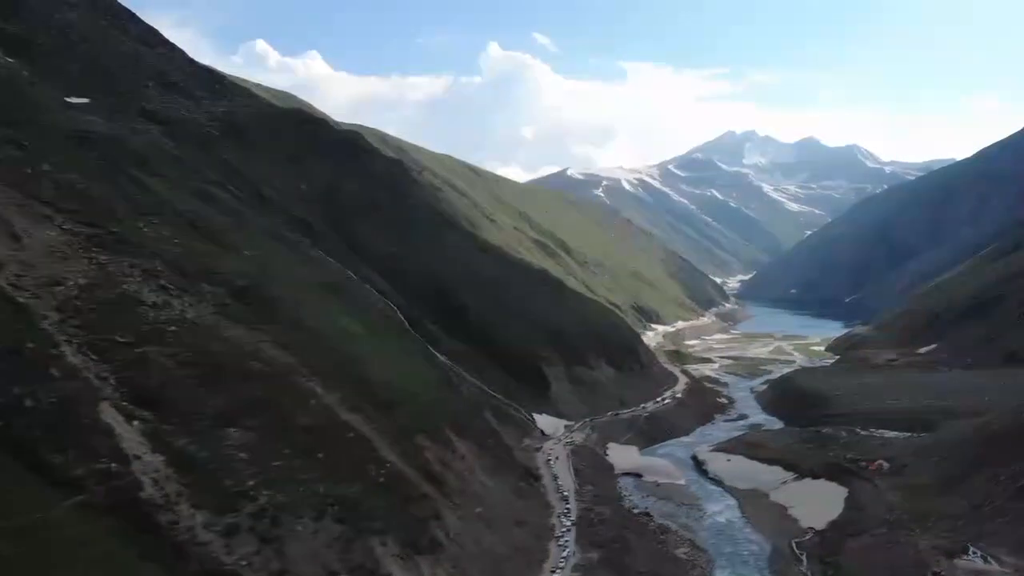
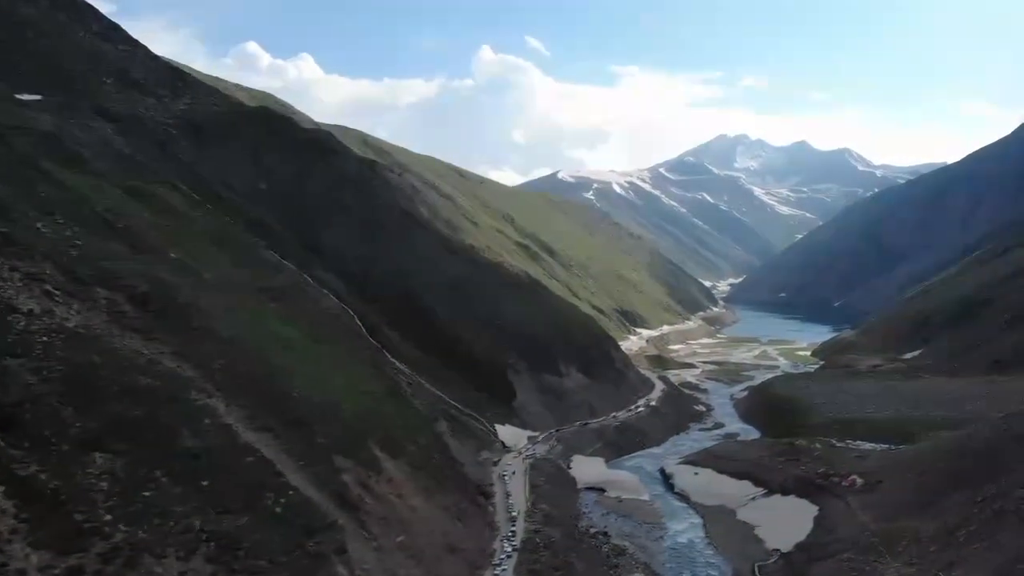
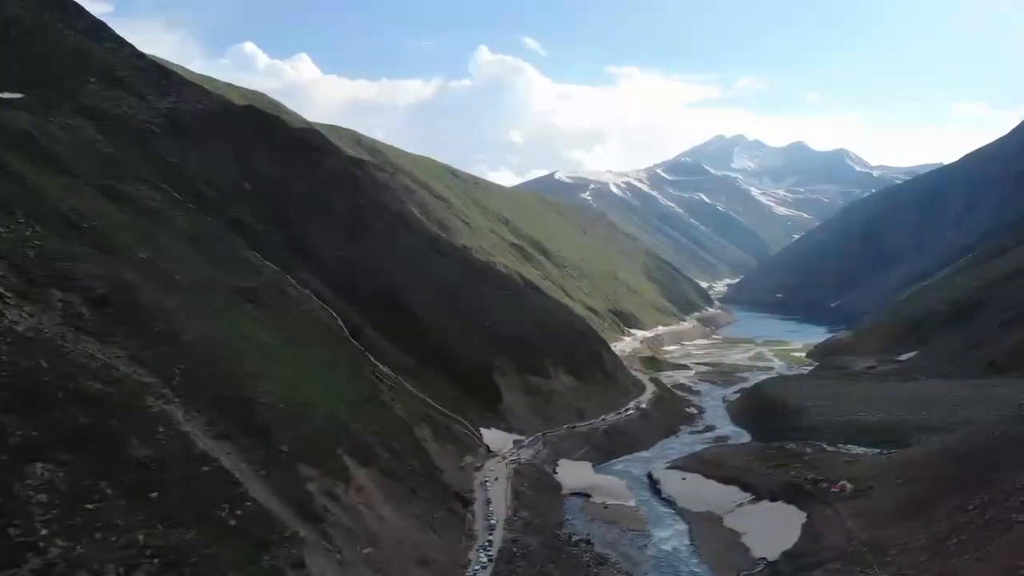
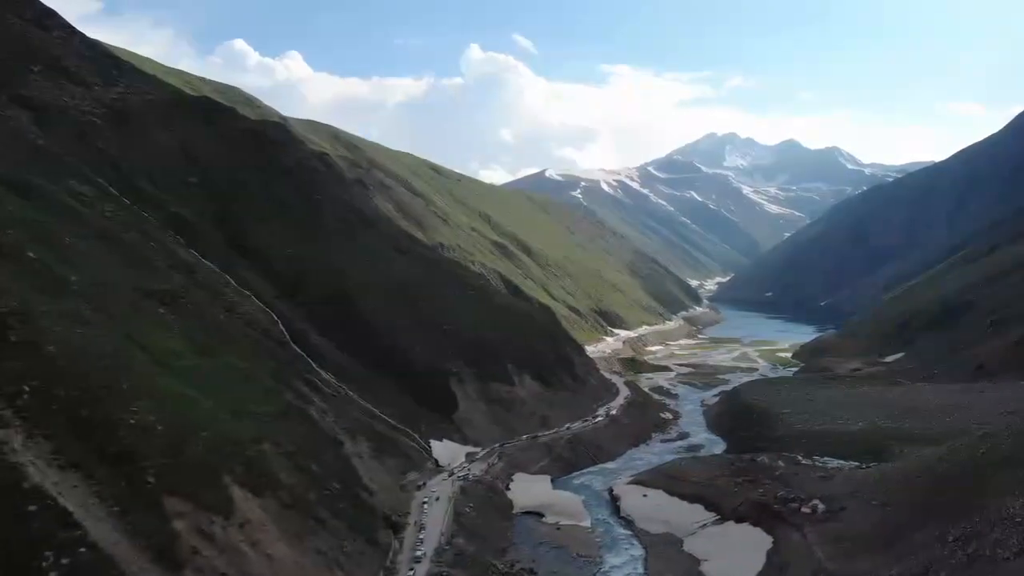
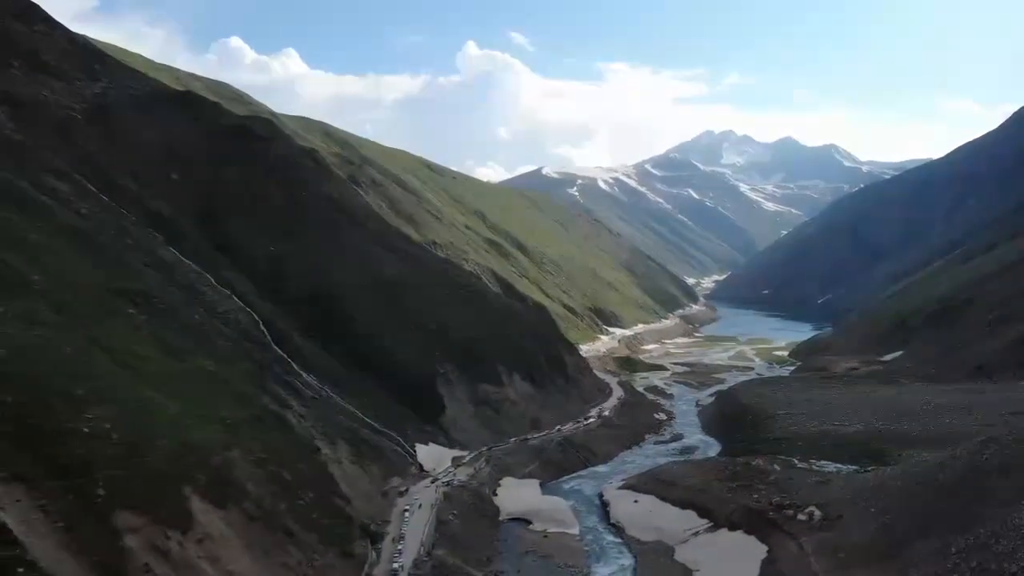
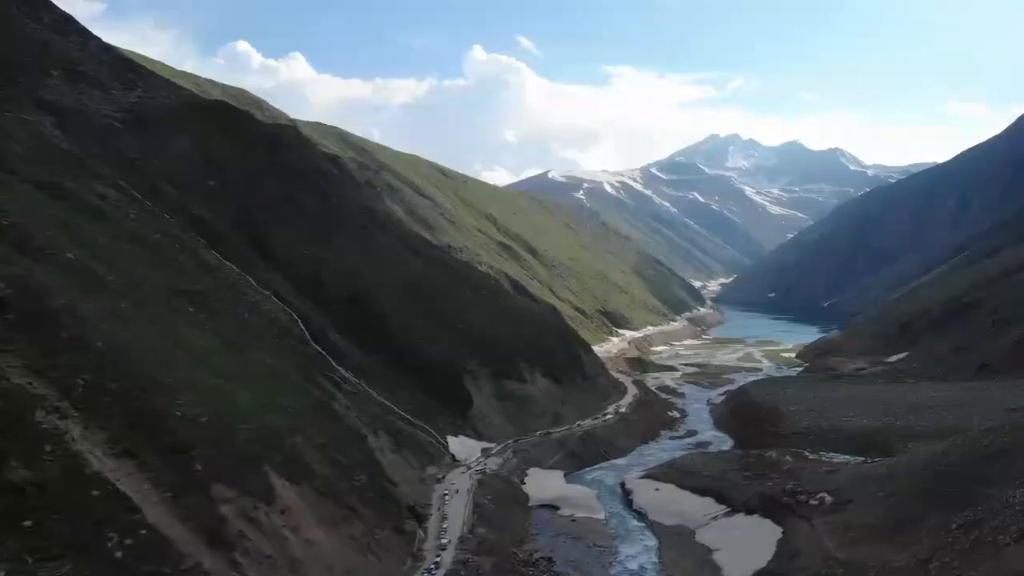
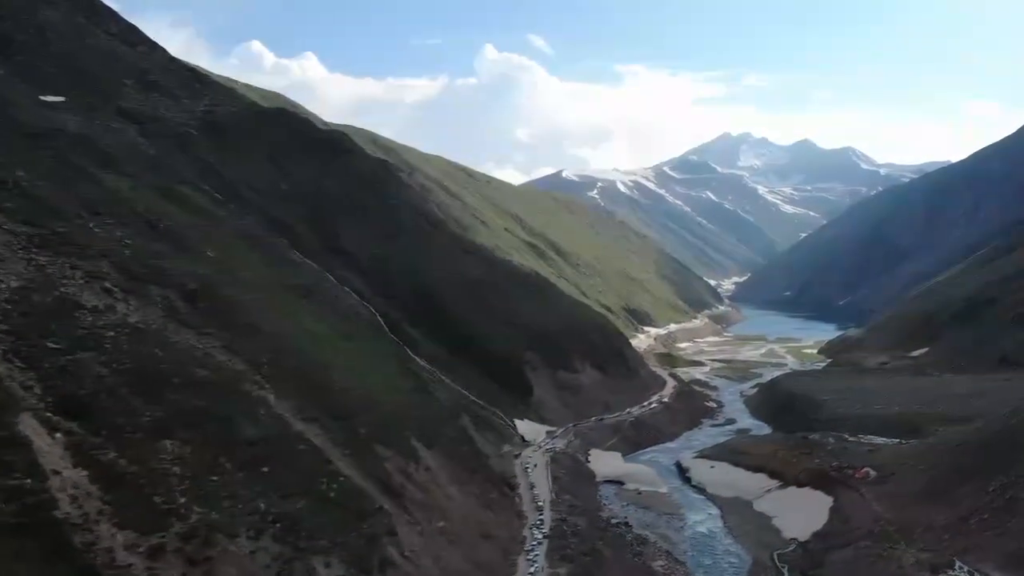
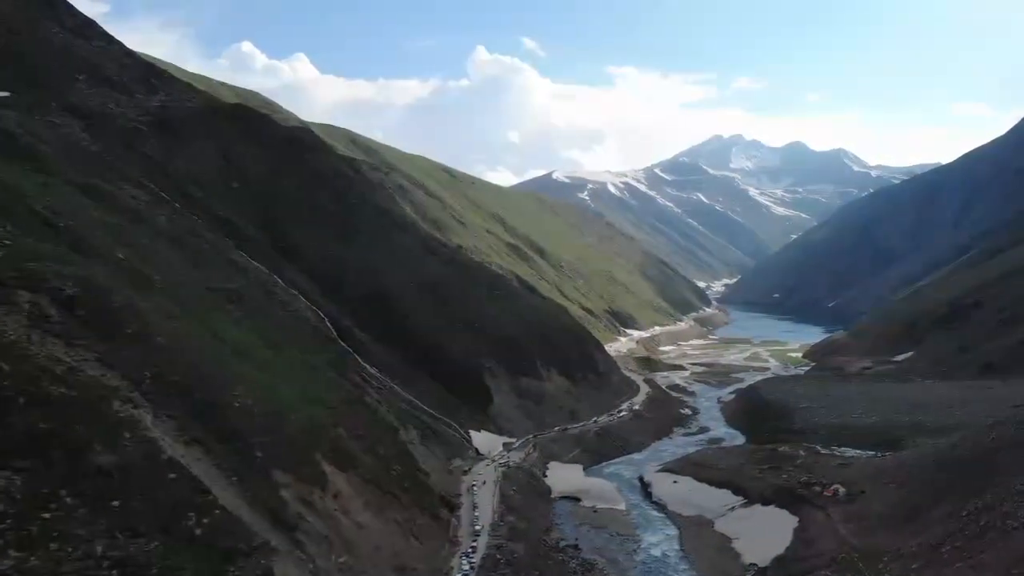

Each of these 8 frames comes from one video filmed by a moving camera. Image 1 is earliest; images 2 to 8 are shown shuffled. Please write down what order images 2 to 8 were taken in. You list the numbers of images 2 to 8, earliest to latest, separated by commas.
7, 2, 3, 8, 6, 4, 5
